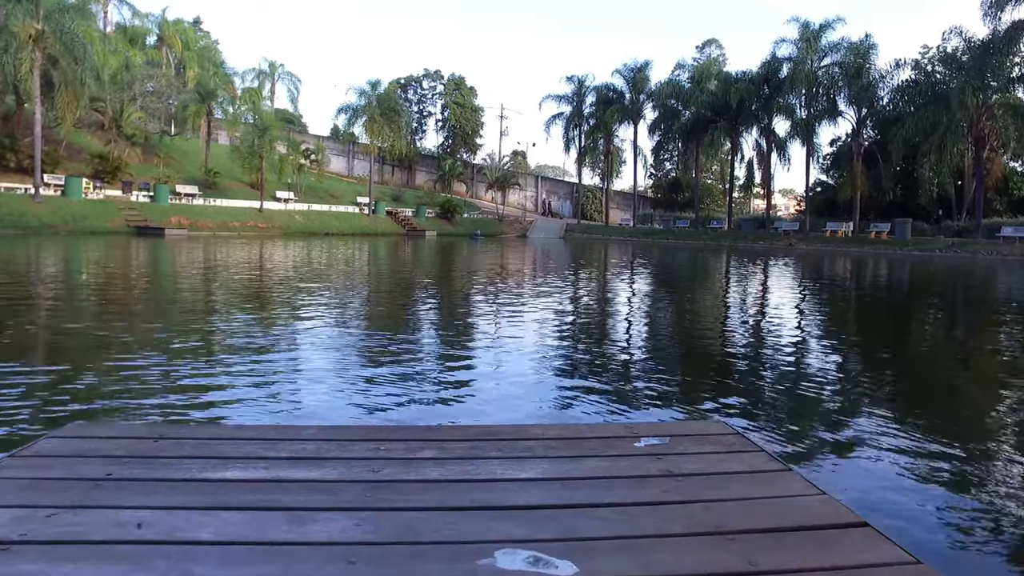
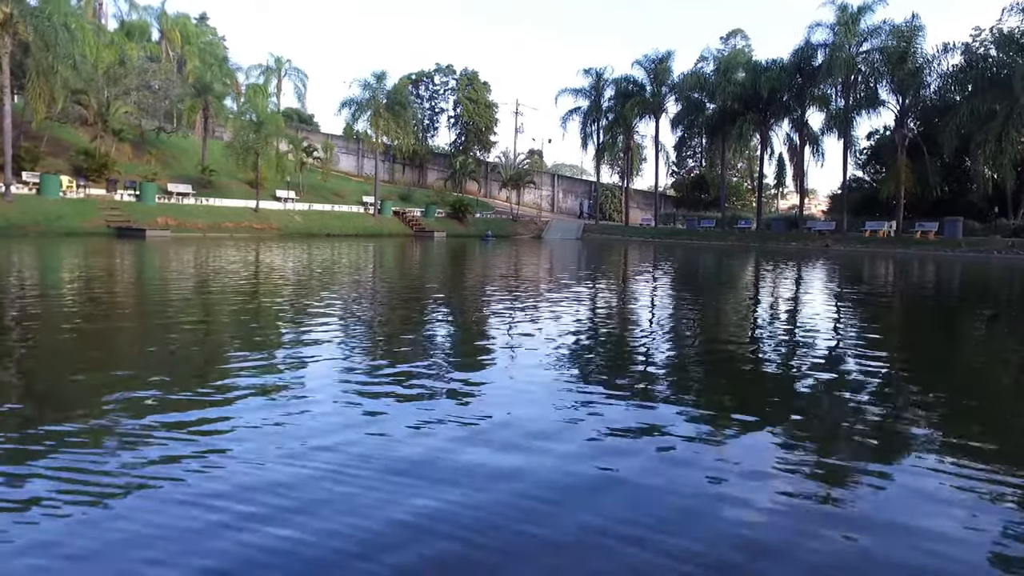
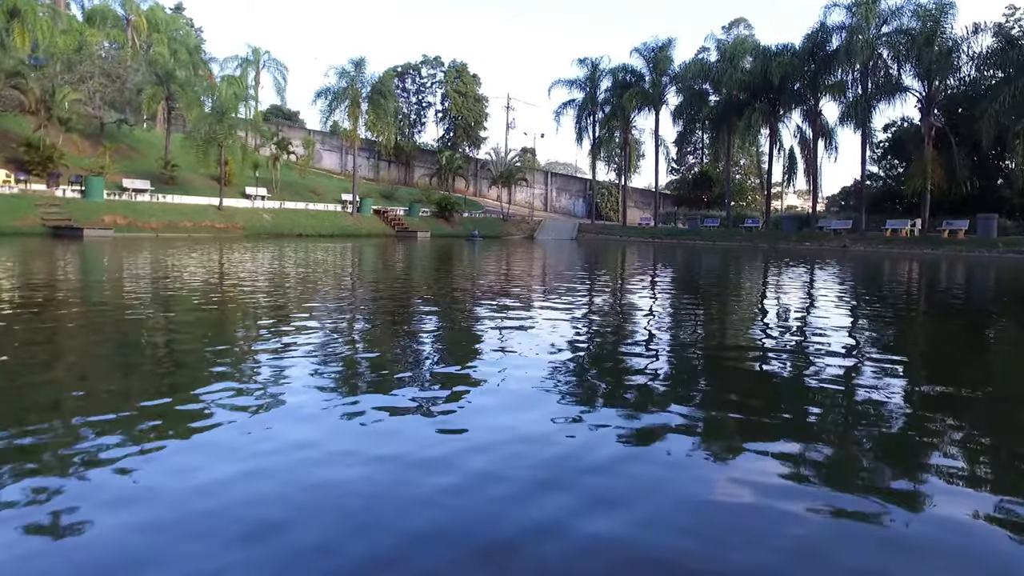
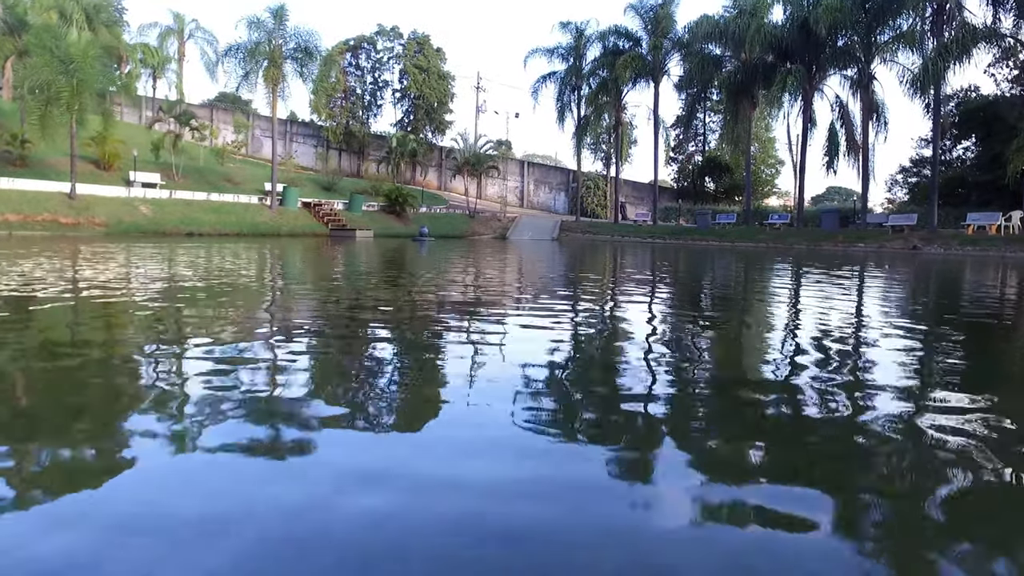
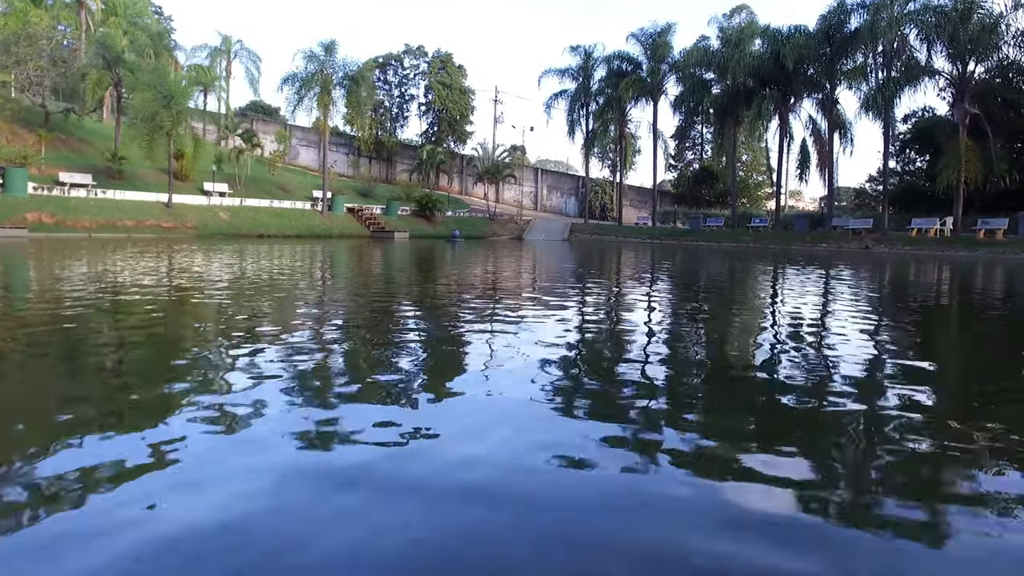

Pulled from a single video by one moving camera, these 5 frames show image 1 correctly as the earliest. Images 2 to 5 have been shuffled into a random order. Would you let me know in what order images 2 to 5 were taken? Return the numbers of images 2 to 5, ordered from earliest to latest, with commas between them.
2, 3, 5, 4
